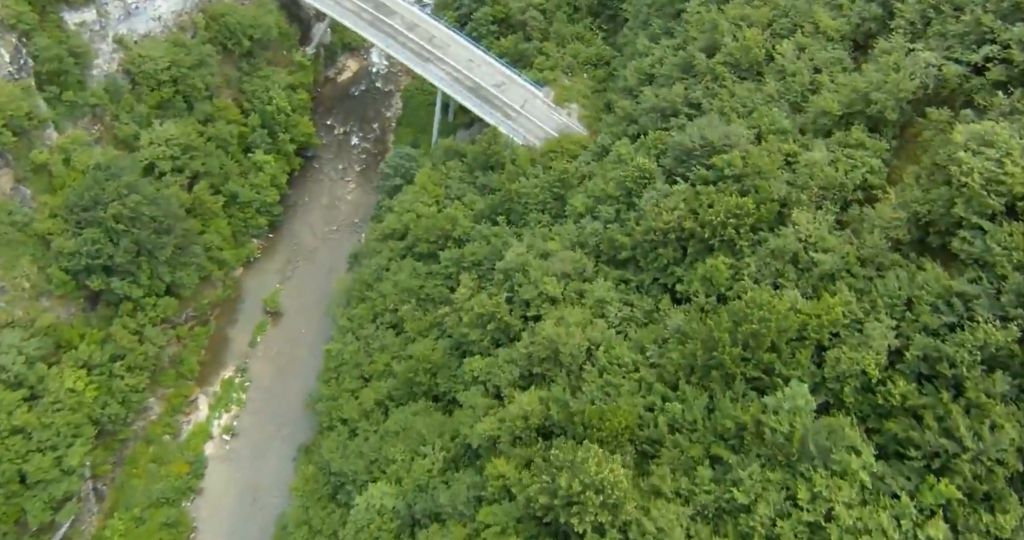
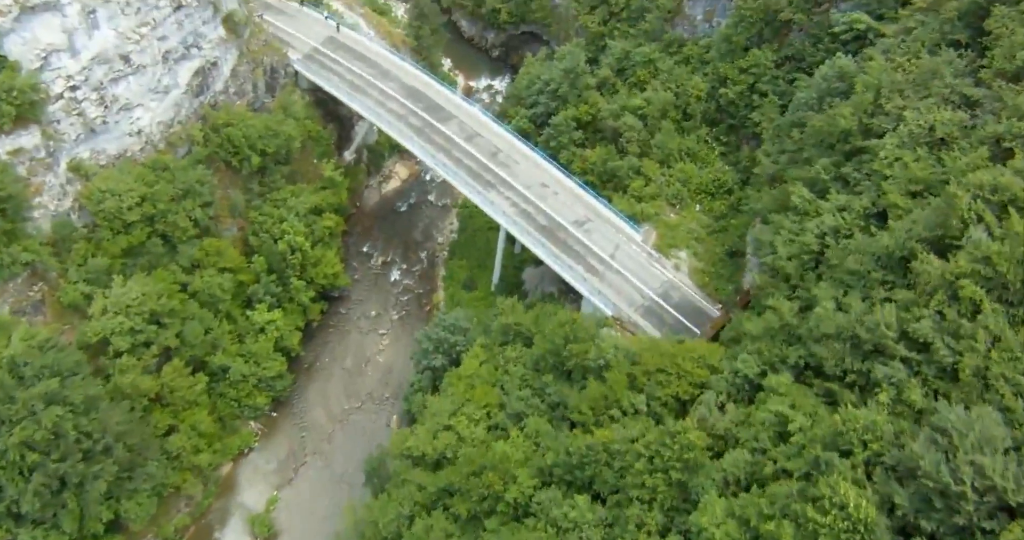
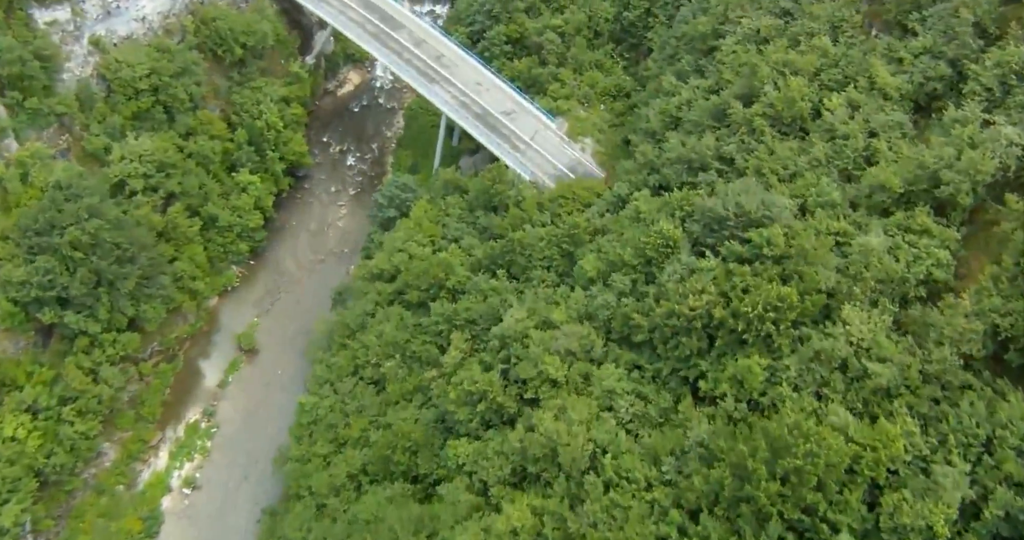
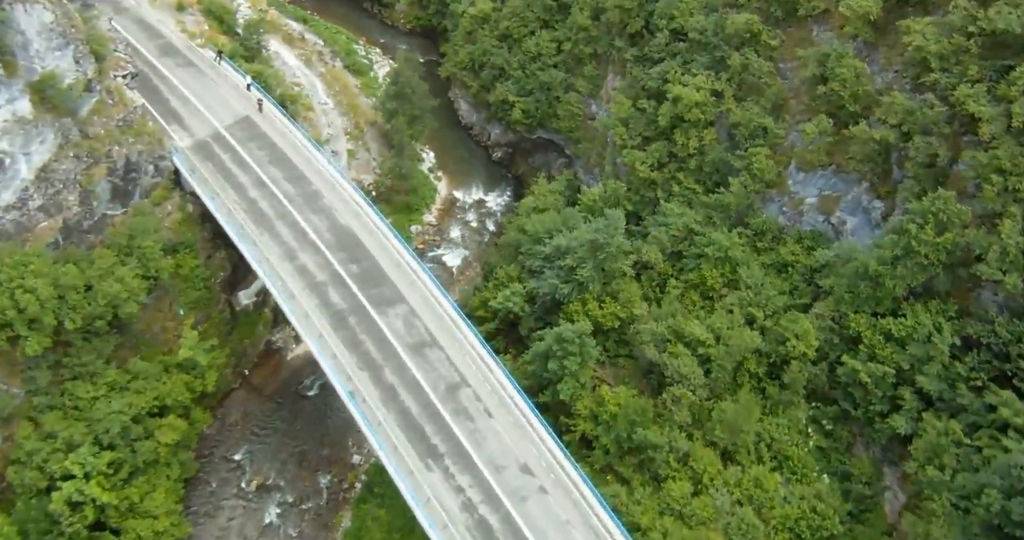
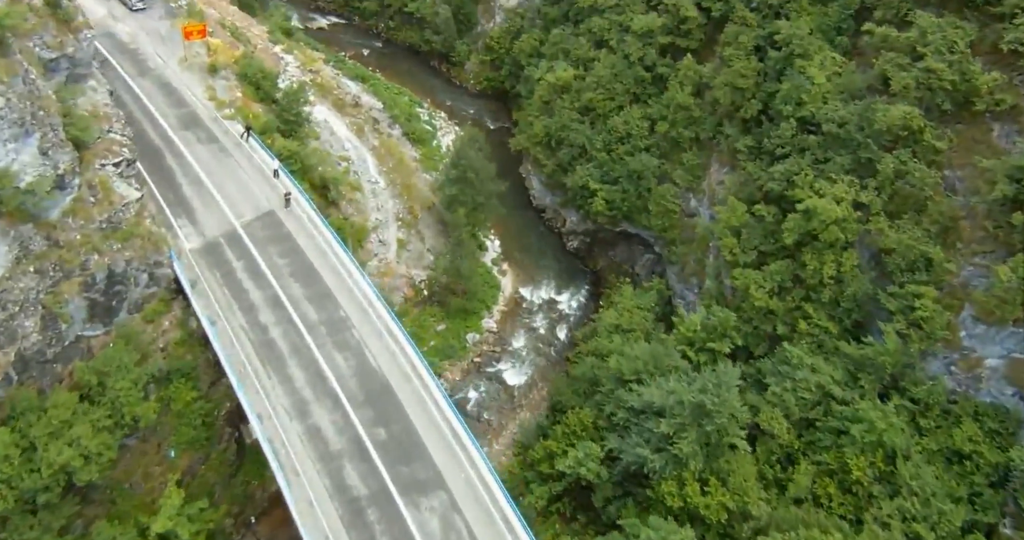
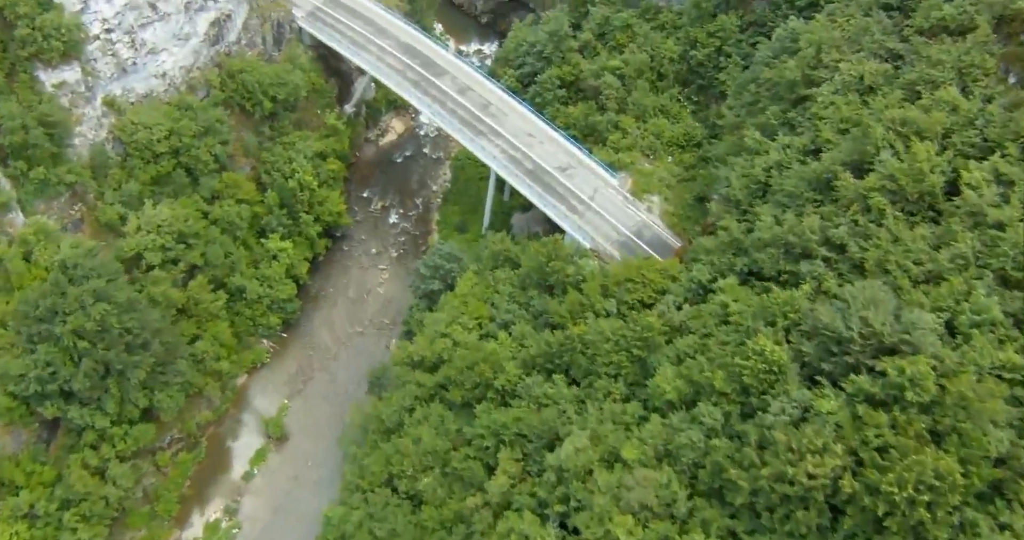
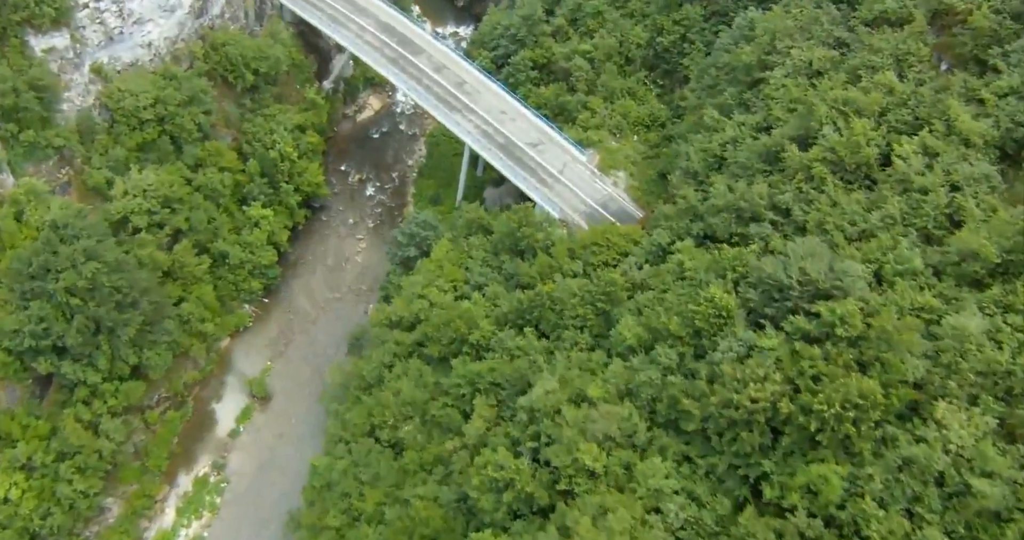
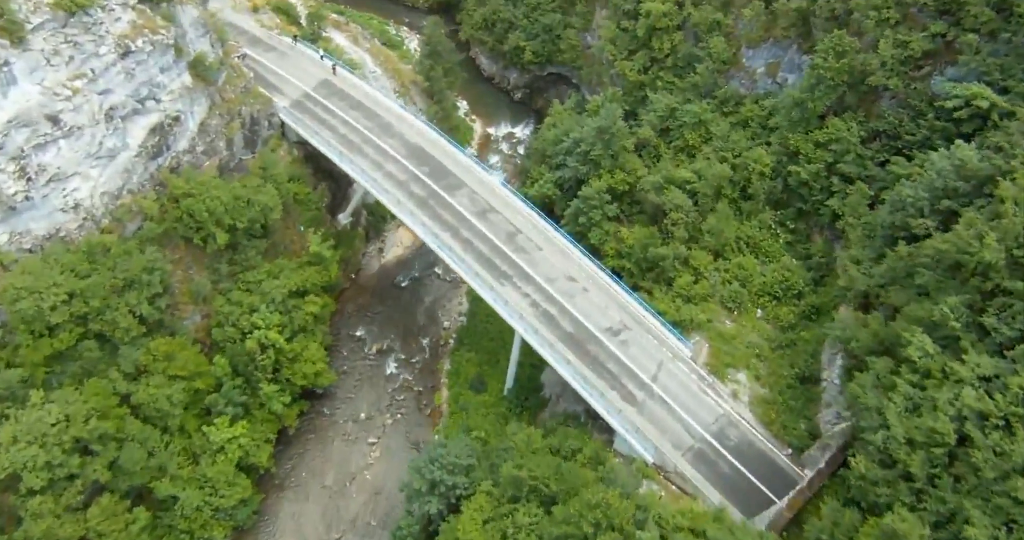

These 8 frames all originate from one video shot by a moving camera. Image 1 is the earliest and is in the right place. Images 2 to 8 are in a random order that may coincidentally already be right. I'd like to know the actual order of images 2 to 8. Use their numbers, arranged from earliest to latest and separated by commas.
3, 7, 6, 2, 8, 4, 5
